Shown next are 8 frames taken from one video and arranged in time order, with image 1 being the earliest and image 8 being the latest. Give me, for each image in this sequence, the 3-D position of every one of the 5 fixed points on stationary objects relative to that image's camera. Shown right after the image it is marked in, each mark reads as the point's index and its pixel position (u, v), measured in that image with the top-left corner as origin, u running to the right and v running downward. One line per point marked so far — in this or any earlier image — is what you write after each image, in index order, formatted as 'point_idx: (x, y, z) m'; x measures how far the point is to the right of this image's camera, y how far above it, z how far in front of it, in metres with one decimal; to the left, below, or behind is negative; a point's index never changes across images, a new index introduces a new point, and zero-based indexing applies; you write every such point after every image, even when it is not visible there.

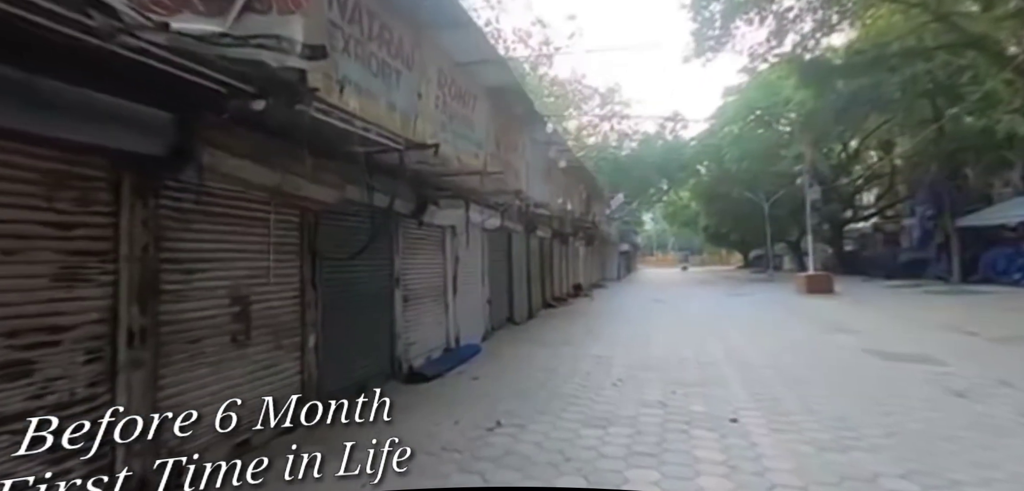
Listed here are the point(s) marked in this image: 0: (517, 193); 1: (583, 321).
0: (+0.1, +0.7, +8.3) m
1: (+1.7, -1.7, +13.1) m
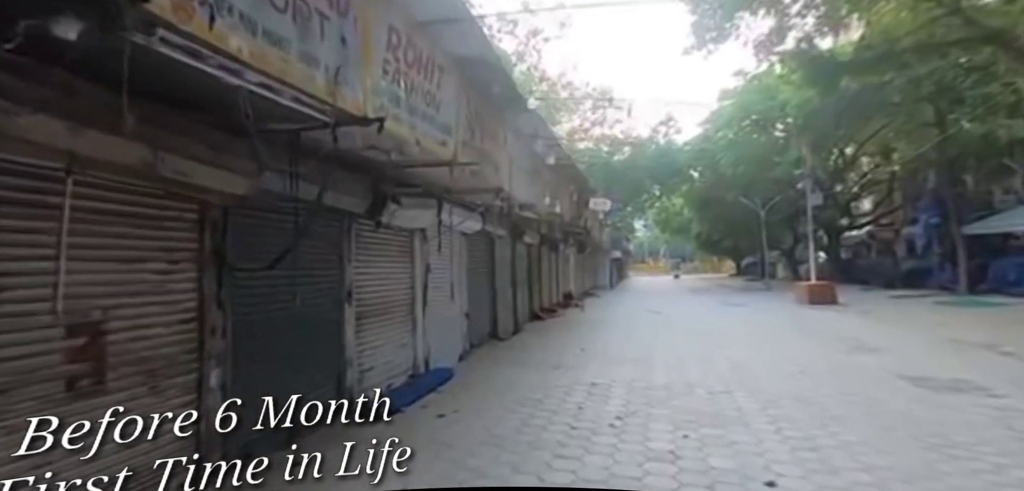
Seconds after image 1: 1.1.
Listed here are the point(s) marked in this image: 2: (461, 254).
0: (-0.2, +0.7, +7.1) m
1: (+1.3, -1.8, +12.0) m
2: (-0.8, -0.1, +8.7) m
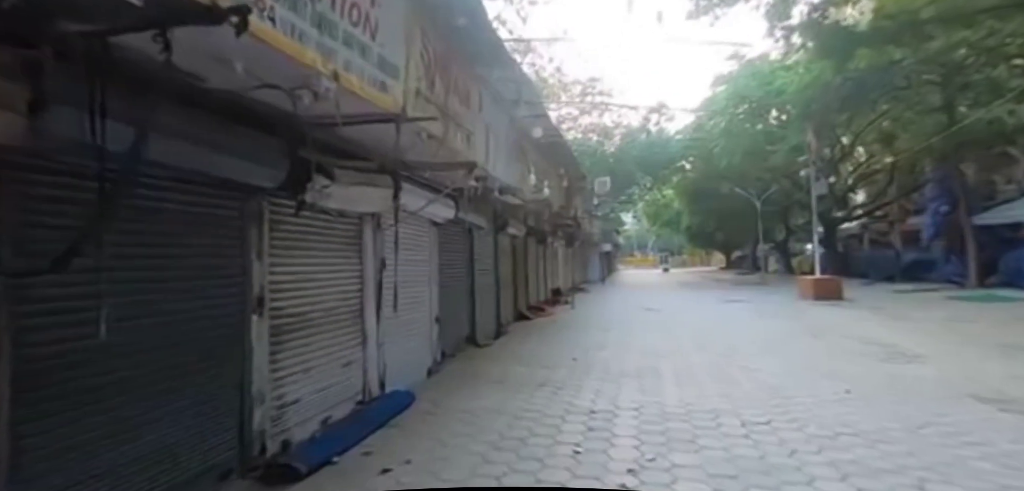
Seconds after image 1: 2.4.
0: (-0.4, +0.8, +5.7) m
1: (+1.0, -1.7, +10.6) m
2: (-1.1, 0.0, +7.2) m
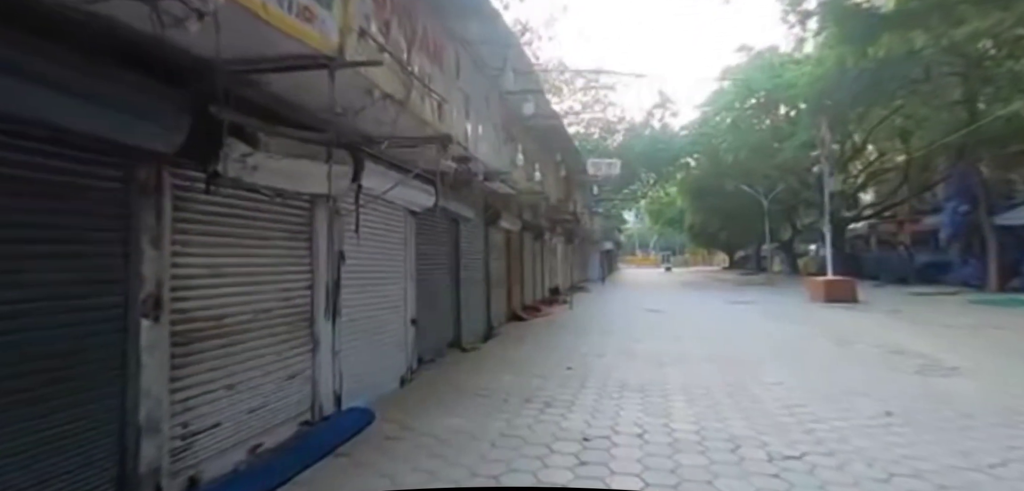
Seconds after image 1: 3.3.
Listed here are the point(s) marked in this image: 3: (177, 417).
0: (-0.6, +0.8, +4.8) m
1: (+0.8, -1.6, +9.7) m
2: (-1.2, +0.1, +6.3) m
3: (-1.9, -1.0, +3.2) m
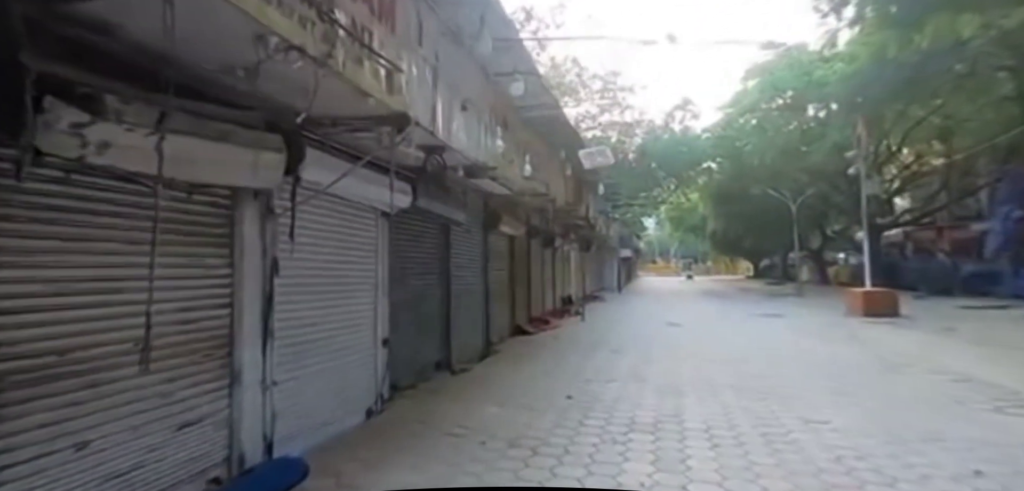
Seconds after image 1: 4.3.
0: (-0.7, +0.8, +3.8) m
1: (+0.8, -1.7, +8.7) m
2: (-1.4, 0.0, +5.4) m
3: (-2.1, -1.0, +2.2) m
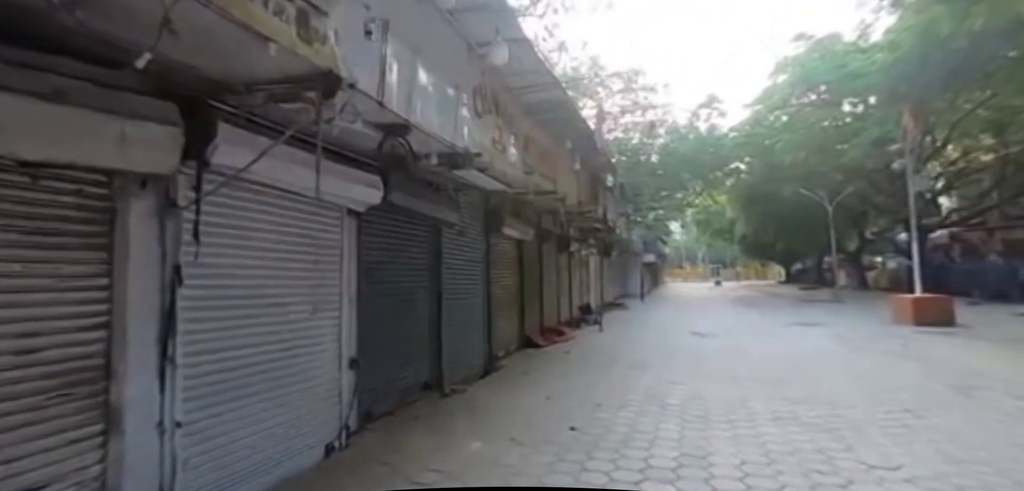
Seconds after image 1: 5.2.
0: (-0.9, +0.8, +2.9) m
1: (+0.9, -1.8, +7.7) m
2: (-1.5, 0.0, +4.5) m
3: (-2.3, -1.0, +1.4) m
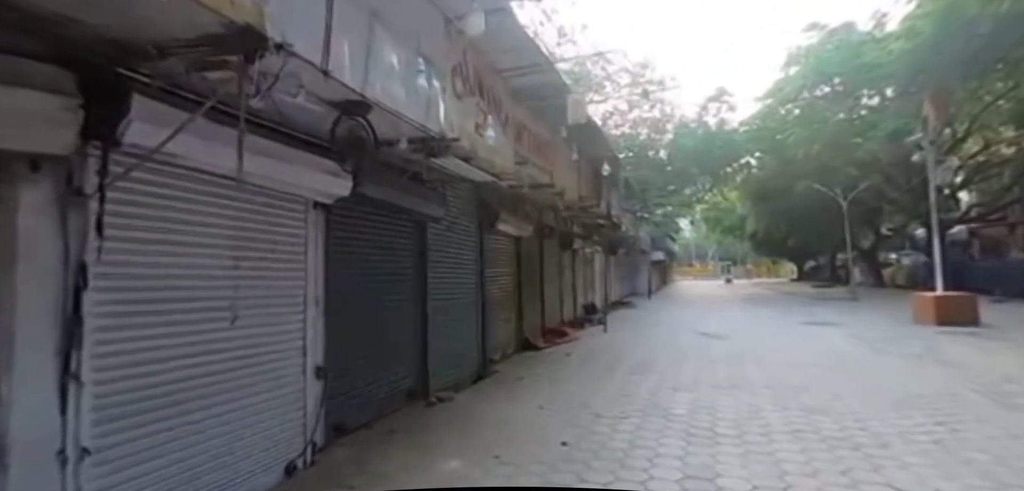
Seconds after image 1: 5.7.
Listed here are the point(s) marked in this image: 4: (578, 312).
0: (-1.1, +0.8, +2.4) m
1: (+0.8, -1.7, +7.2) m
2: (-1.6, 0.0, +4.0) m
3: (-2.5, -1.0, +0.9) m
4: (+1.7, -1.7, +14.7) m
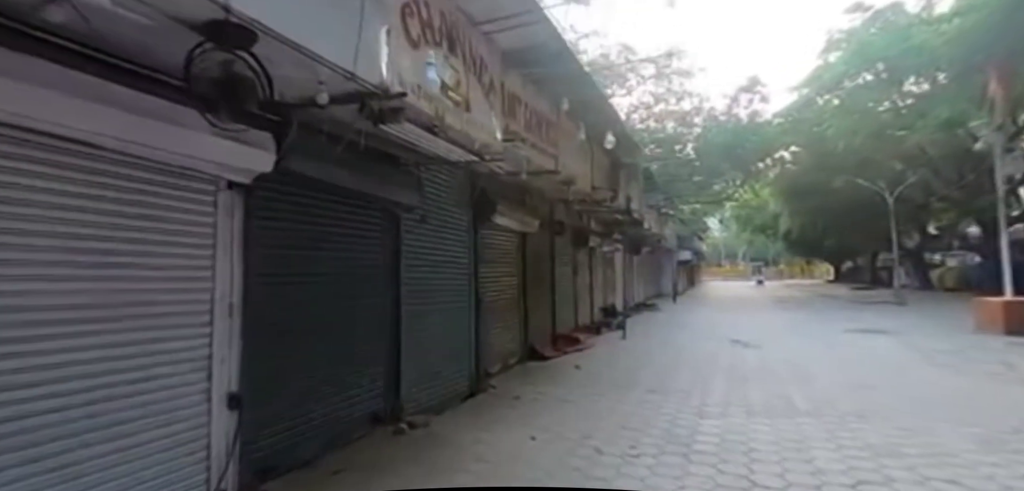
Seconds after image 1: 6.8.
0: (-1.3, +0.9, +1.4) m
1: (+0.7, -1.7, +6.1) m
2: (-1.8, +0.1, +3.0) m
3: (-2.8, -0.9, 0.0) m
4: (+2.0, -1.7, +13.5) m
